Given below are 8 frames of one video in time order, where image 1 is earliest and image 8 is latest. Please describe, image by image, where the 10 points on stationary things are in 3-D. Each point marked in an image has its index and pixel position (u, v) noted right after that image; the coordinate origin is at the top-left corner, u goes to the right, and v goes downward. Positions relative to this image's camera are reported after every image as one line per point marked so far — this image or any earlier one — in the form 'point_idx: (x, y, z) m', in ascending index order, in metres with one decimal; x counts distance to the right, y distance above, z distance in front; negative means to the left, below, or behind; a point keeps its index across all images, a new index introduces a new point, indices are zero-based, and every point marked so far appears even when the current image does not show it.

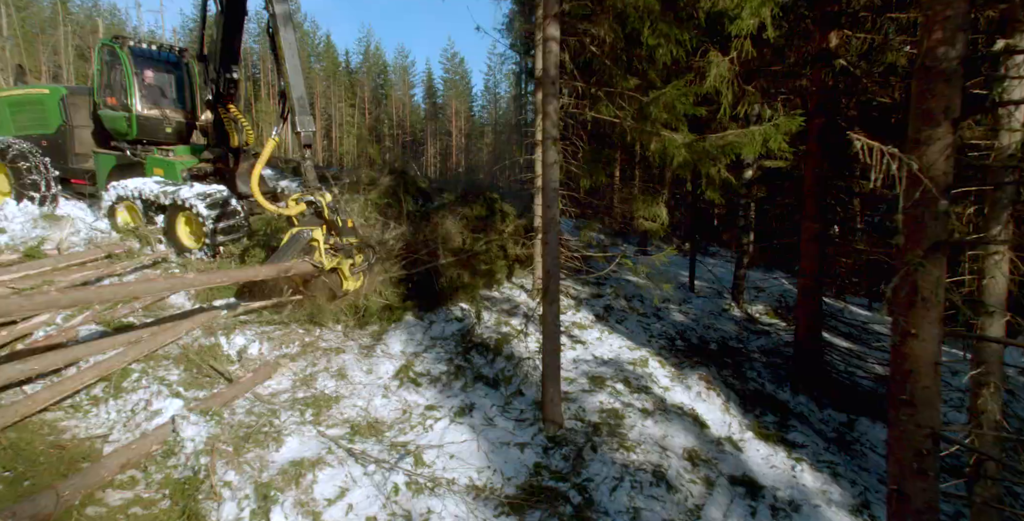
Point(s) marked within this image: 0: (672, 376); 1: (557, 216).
0: (+2.1, -1.5, +6.3) m
1: (+0.4, +0.5, +4.6) m
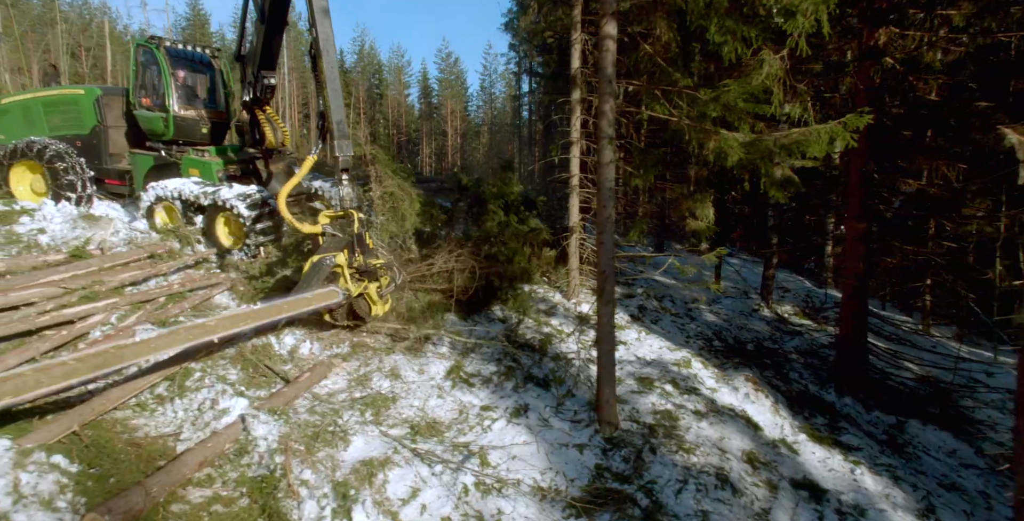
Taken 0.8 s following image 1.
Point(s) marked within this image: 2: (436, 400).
0: (+2.7, -1.5, +6.3) m
1: (+1.0, +0.5, +4.6) m
2: (-0.7, -1.4, +4.7) m
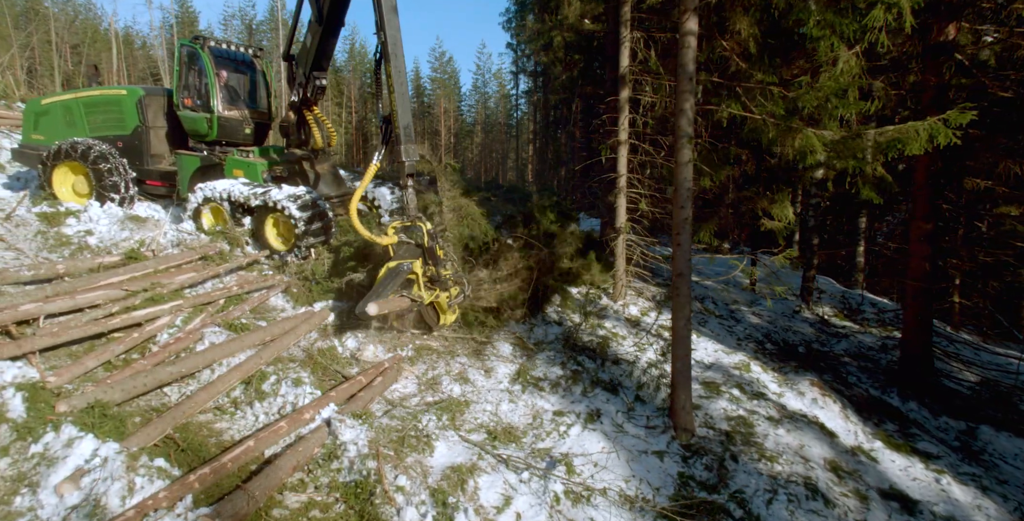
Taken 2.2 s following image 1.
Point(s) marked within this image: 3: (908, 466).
0: (+3.4, -1.5, +6.1) m
1: (+1.7, +0.4, +4.5) m
2: (0.0, -1.4, +4.6) m
3: (+4.0, -2.1, +4.8) m
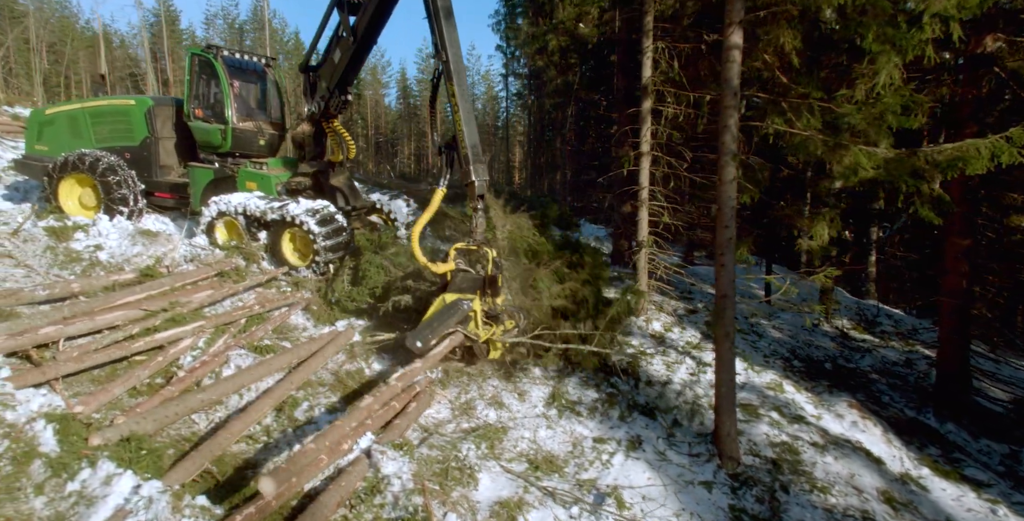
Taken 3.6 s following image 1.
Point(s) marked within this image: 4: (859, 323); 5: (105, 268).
0: (+3.8, -1.8, +6.0) m
1: (+2.0, +0.2, +4.4) m
2: (+0.3, -1.6, +4.4) m
3: (+4.3, -2.3, +4.6) m
4: (+8.3, -1.5, +11.4) m
5: (-5.8, -0.1, +6.8) m
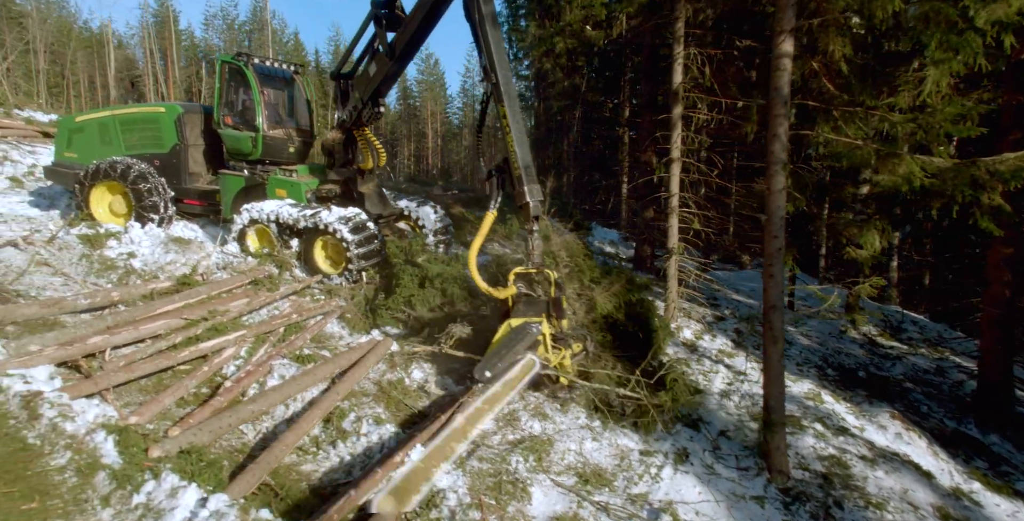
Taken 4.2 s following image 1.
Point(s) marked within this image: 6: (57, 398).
0: (+4.2, -1.9, +5.9) m
1: (+2.4, +0.1, +4.3) m
2: (+0.7, -1.7, +4.4) m
3: (+4.7, -2.4, +4.5) m
4: (+8.9, -1.7, +11.3) m
5: (-5.4, -0.2, +6.9) m
6: (-3.7, -1.1, +3.9) m
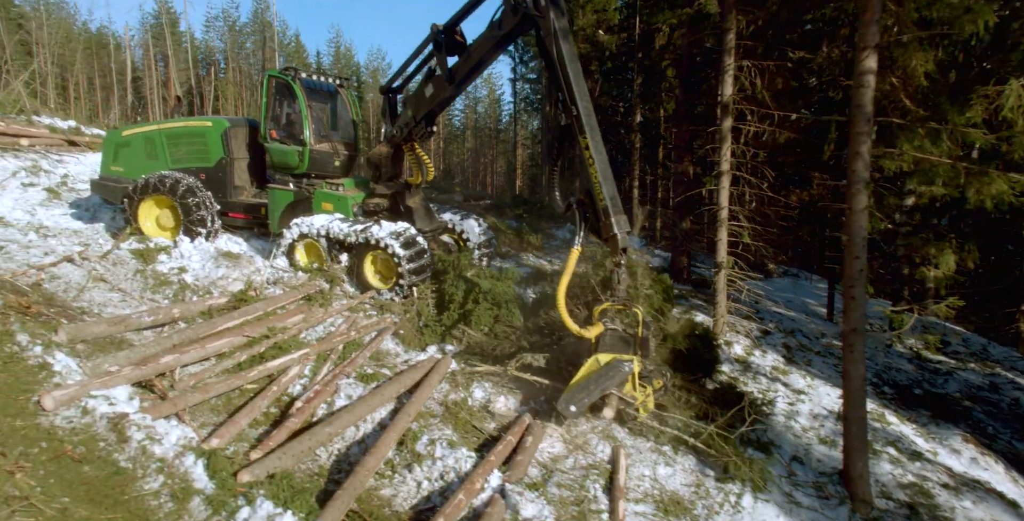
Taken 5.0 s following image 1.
0: (+4.9, -2.1, +5.7) m
1: (+3.1, -0.1, +4.2) m
2: (+1.4, -1.9, +4.3) m
3: (+5.4, -2.6, +4.3) m
4: (+9.7, -1.9, +10.9) m
5: (-4.7, -0.4, +7.0) m
6: (-3.0, -1.3, +3.9) m
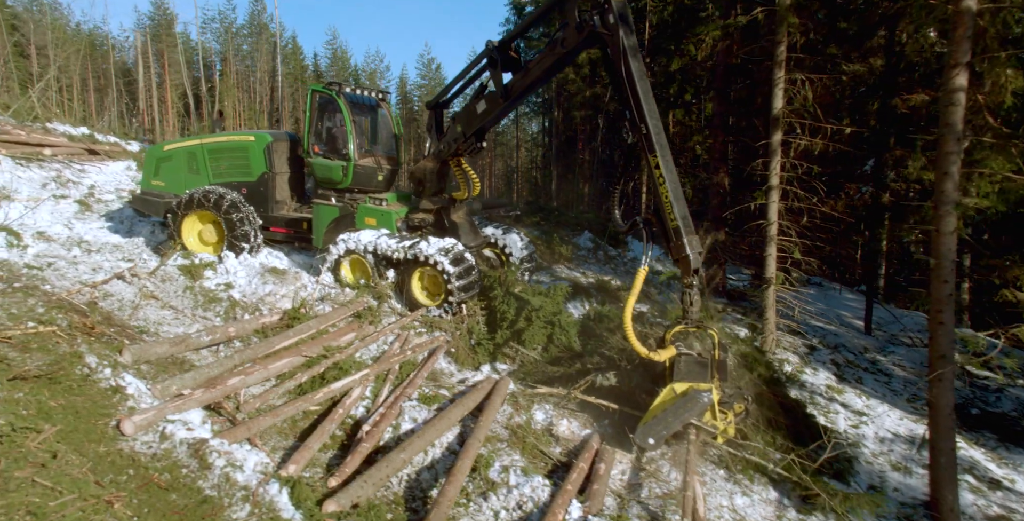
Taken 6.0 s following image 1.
0: (+5.6, -2.3, +5.5) m
1: (+3.7, -0.3, +4.1) m
2: (+2.0, -2.1, +4.2) m
3: (+6.0, -2.8, +4.1) m
4: (+10.5, -2.2, +10.6) m
5: (-3.9, -0.7, +7.0) m
6: (-2.4, -1.5, +3.9) m
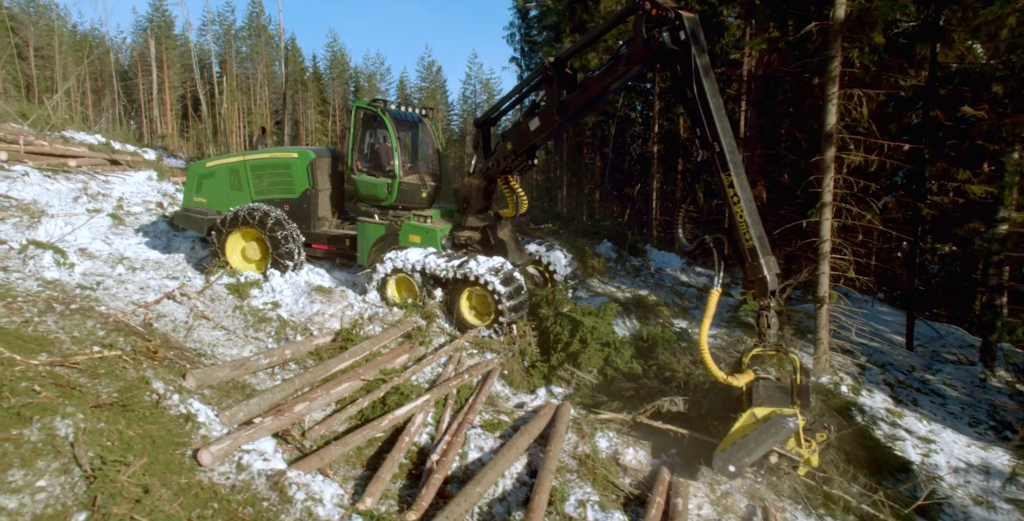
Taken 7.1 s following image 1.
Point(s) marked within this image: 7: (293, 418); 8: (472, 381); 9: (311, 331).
0: (+6.3, -2.6, +5.3) m
1: (+4.4, -0.5, +3.9) m
2: (+2.7, -2.3, +4.0) m
3: (+6.7, -3.0, +3.8) m
4: (+11.3, -2.5, +10.3) m
5: (-3.2, -1.0, +7.0) m
6: (-1.7, -1.7, +3.8) m
7: (-2.1, -1.5, +4.5) m
8: (-0.5, -1.5, +5.8) m
9: (-3.0, -1.0, +7.0) m
